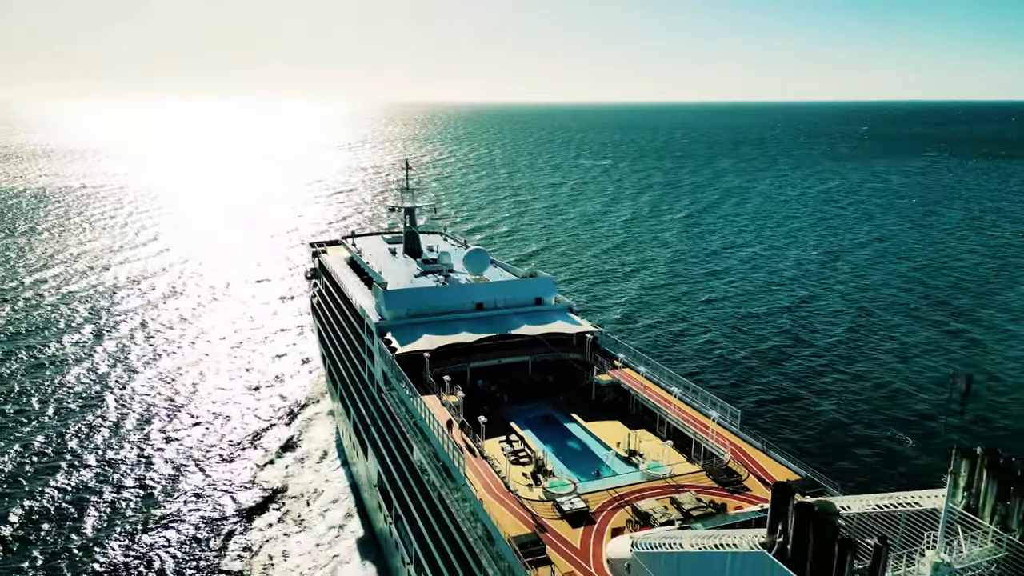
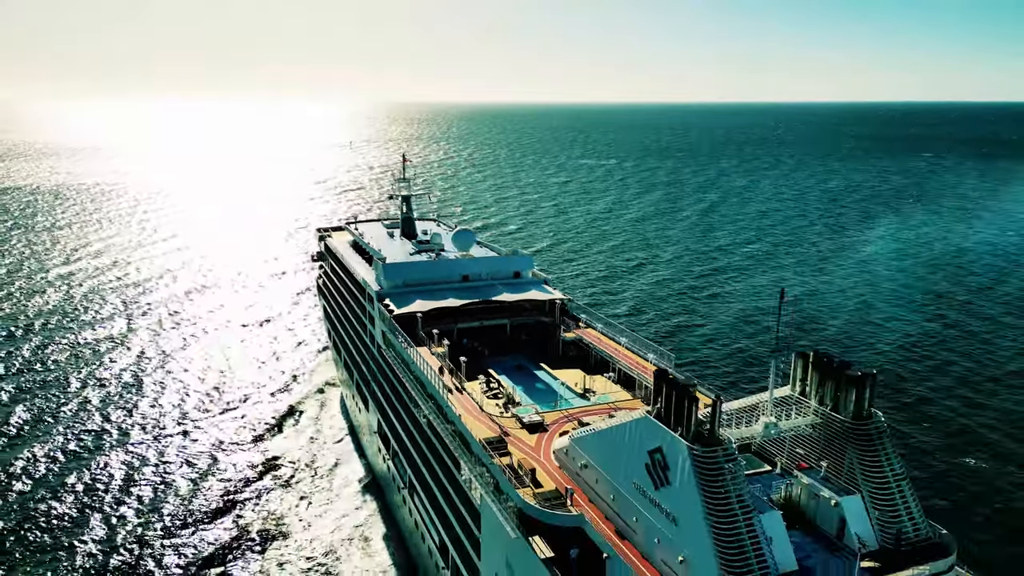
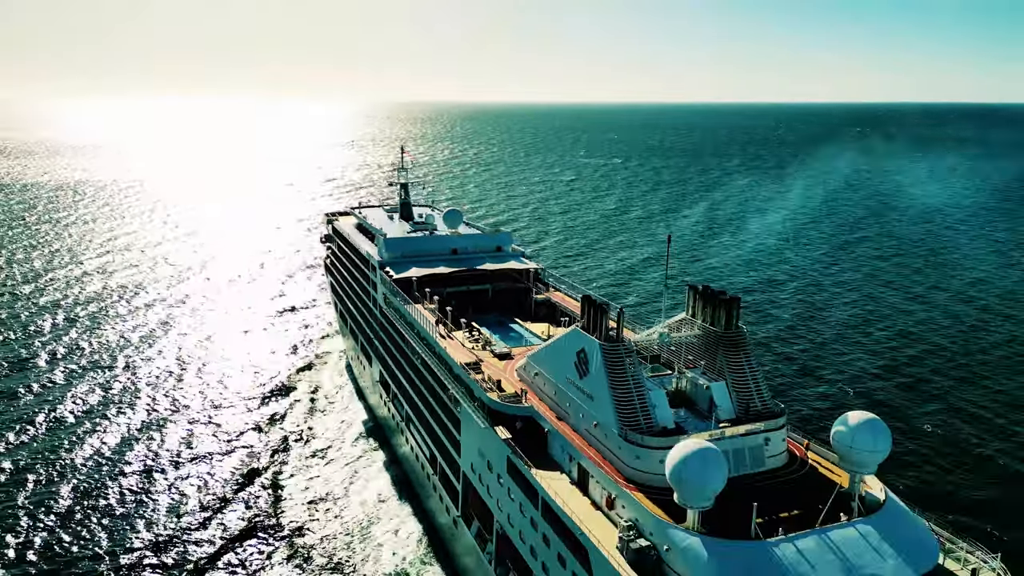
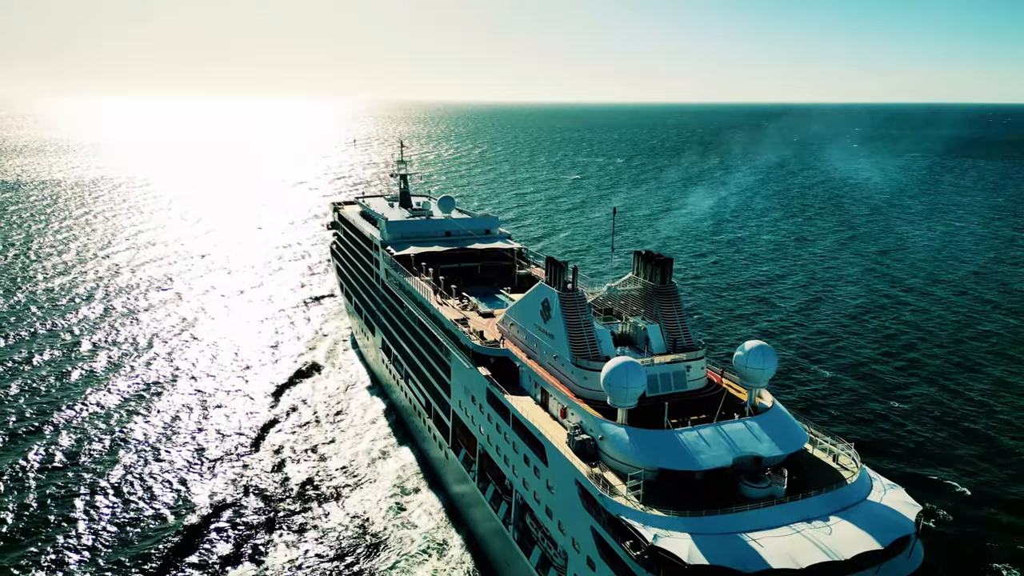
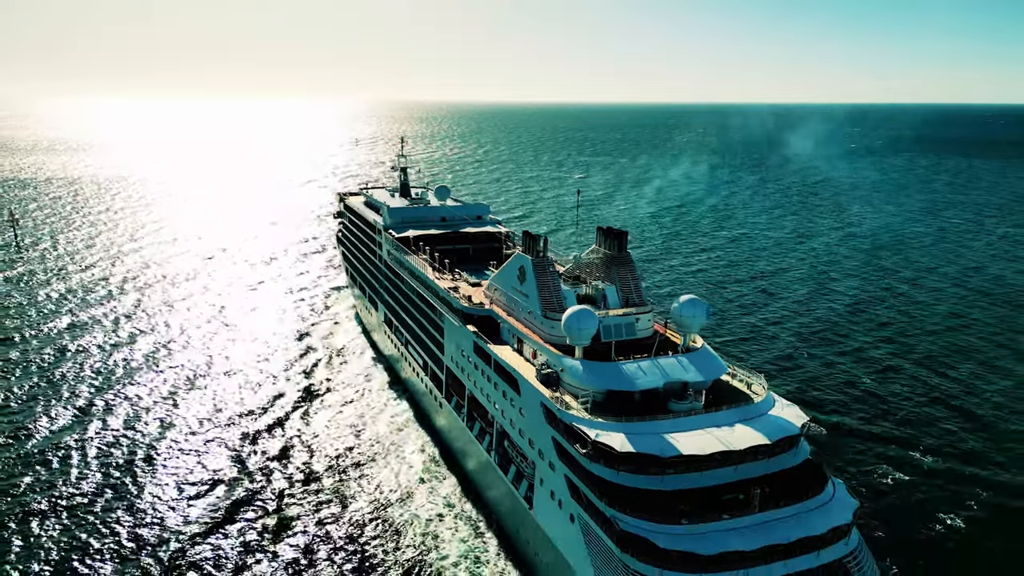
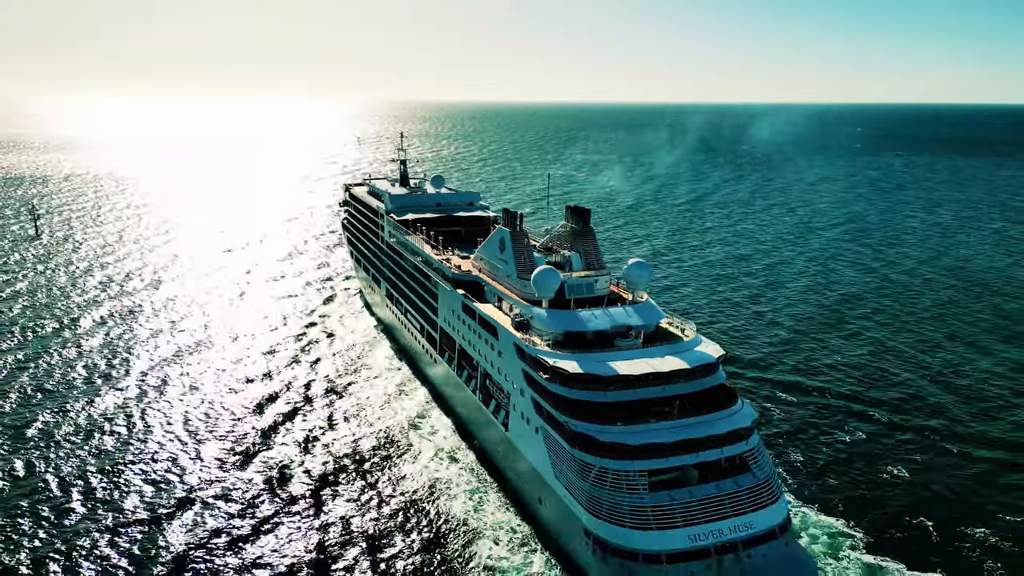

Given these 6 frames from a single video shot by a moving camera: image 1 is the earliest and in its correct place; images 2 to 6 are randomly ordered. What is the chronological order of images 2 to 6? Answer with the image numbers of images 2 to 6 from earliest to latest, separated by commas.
2, 3, 4, 5, 6
